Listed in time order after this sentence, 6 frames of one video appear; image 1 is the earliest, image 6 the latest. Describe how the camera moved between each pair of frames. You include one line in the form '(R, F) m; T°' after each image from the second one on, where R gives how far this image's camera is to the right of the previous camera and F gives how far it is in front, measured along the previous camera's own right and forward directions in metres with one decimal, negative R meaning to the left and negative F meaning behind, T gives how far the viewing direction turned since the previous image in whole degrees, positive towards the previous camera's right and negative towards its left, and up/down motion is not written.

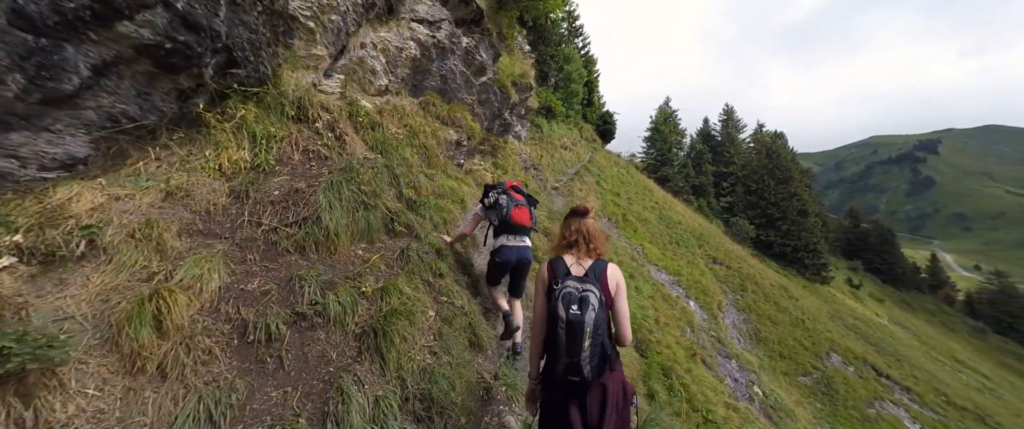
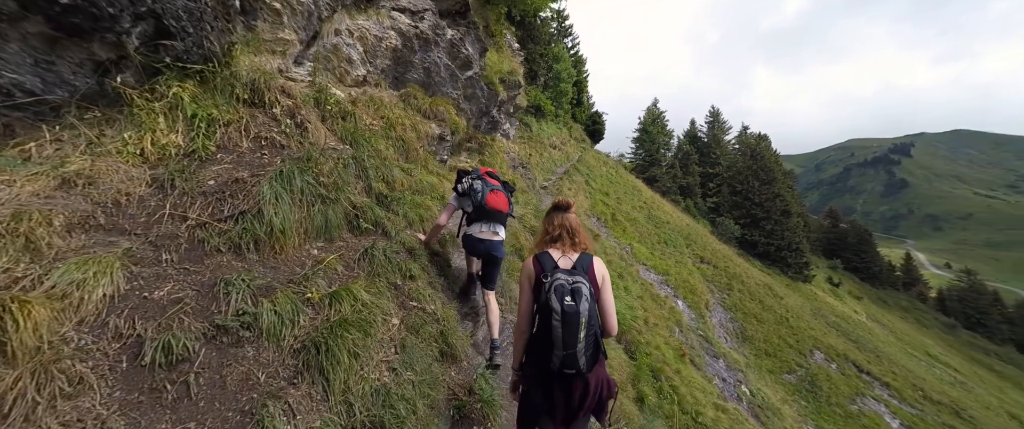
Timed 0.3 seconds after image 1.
(+0.2, +0.7) m; +2°
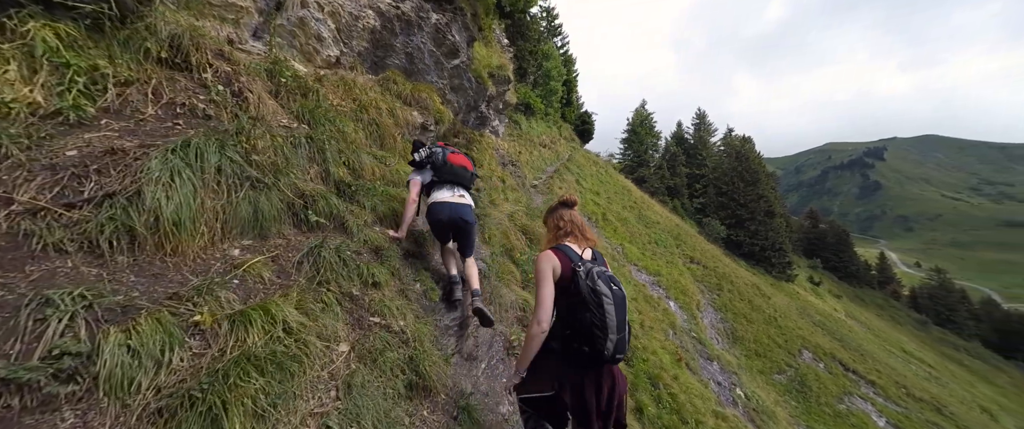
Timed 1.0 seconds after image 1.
(0.0, +1.3) m; +2°
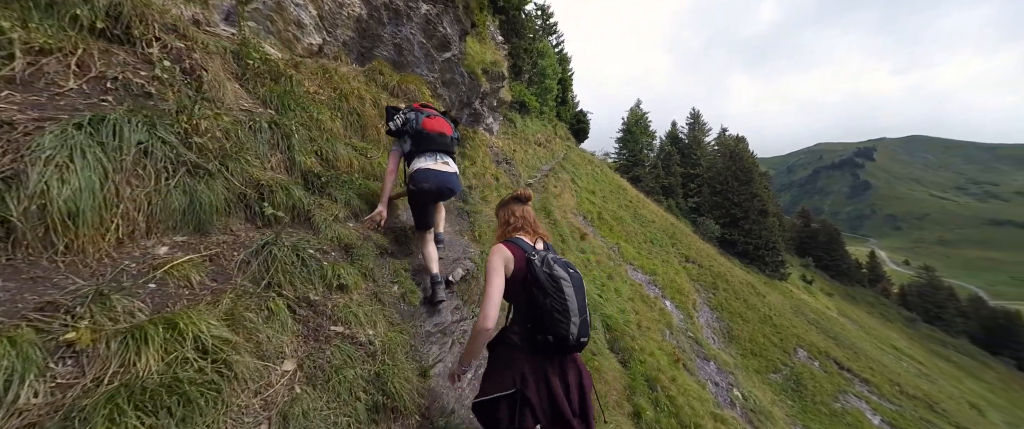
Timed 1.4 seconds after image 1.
(+0.1, +0.6) m; +1°
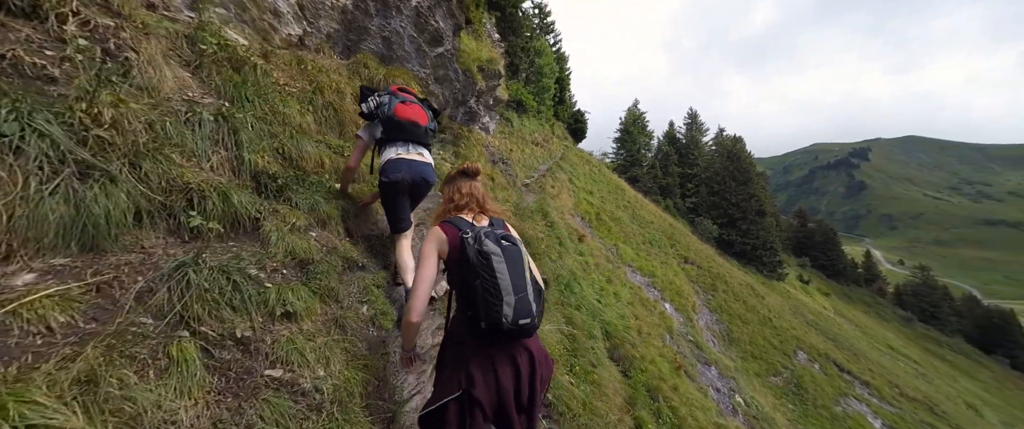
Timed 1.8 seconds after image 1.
(+0.1, +0.8) m; 0°
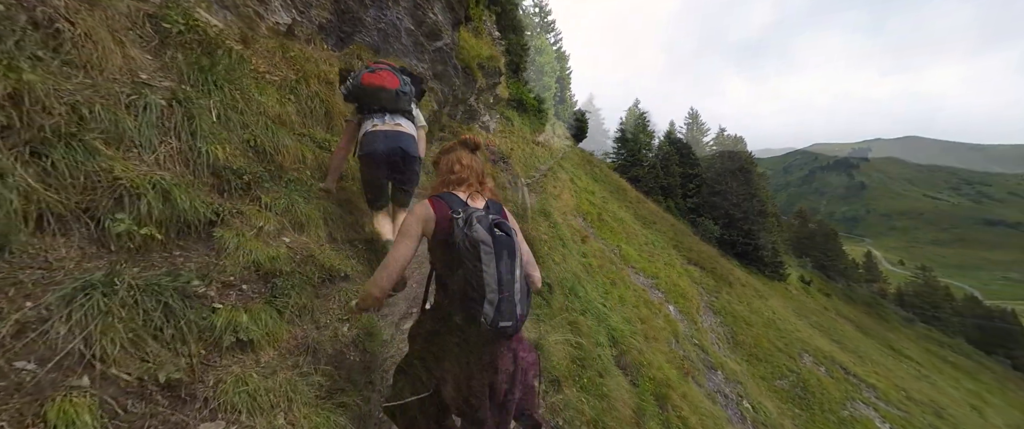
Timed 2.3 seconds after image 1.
(-0.1, +0.7) m; 0°
